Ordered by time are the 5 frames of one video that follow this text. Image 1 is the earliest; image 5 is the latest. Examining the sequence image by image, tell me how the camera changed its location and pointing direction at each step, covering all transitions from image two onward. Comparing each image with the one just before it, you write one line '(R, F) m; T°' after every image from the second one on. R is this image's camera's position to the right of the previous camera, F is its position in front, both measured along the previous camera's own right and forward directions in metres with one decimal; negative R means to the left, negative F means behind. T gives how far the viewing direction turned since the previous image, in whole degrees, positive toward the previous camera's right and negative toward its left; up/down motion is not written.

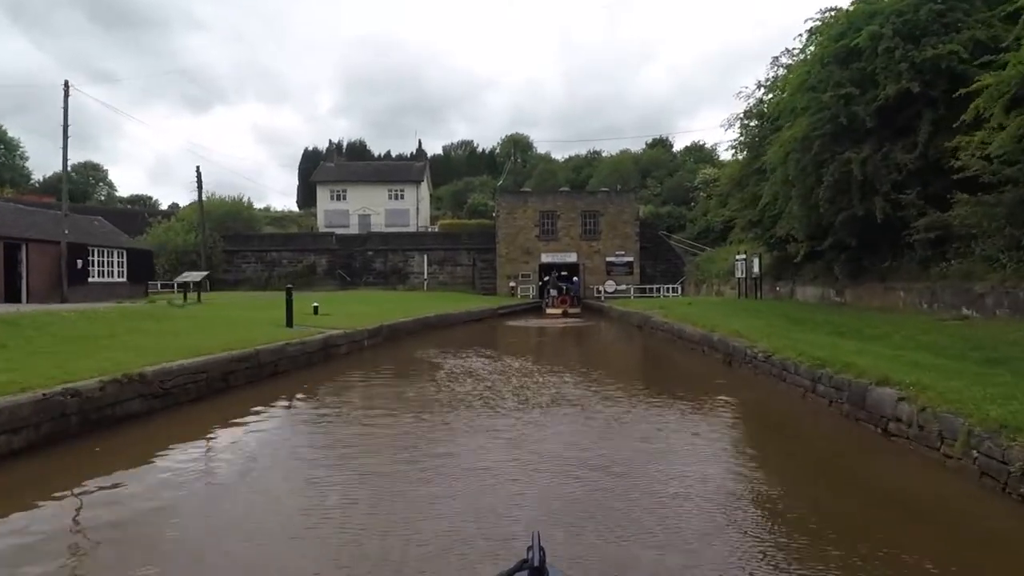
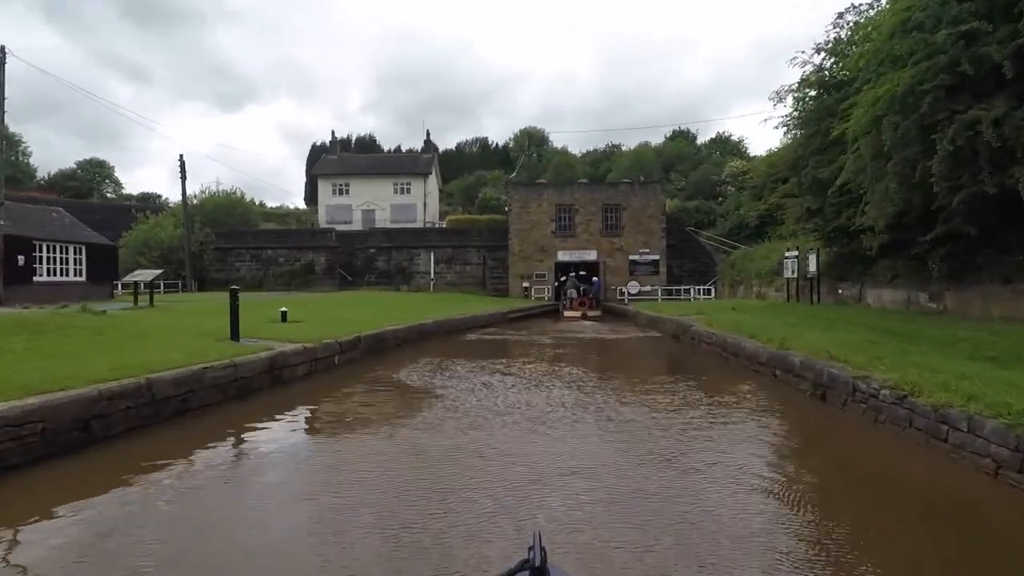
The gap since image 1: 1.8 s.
(+0.2, +3.6) m; -2°
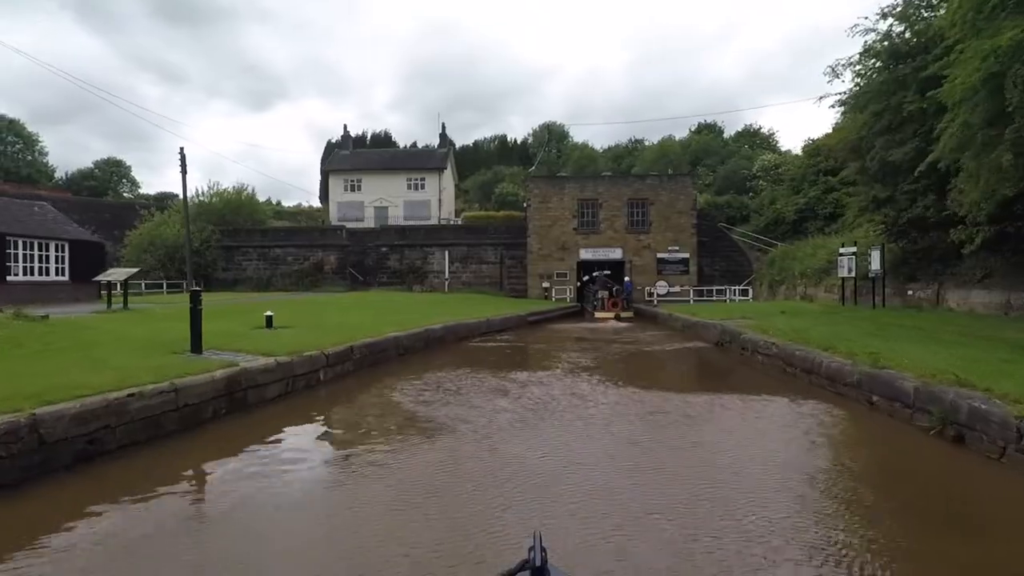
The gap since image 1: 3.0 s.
(0.0, +2.3) m; -2°
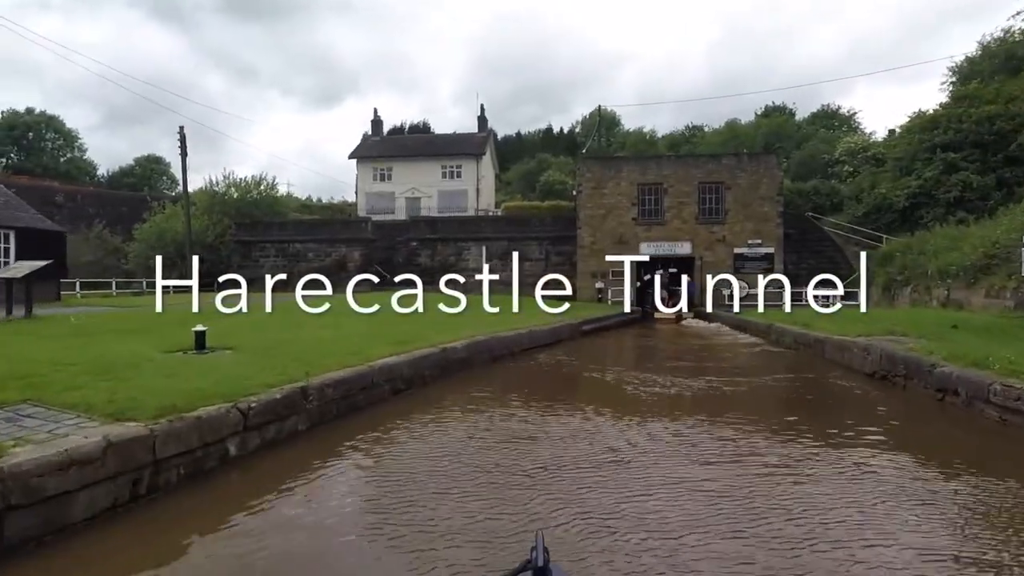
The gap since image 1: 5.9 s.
(-0.2, +5.1) m; -4°
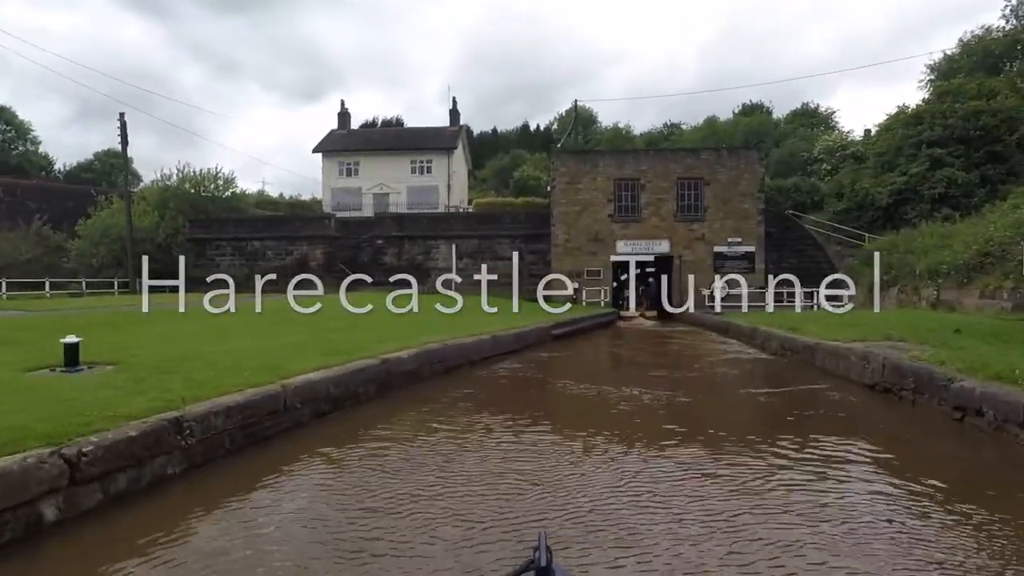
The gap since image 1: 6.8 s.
(+0.5, +1.5) m; +2°
